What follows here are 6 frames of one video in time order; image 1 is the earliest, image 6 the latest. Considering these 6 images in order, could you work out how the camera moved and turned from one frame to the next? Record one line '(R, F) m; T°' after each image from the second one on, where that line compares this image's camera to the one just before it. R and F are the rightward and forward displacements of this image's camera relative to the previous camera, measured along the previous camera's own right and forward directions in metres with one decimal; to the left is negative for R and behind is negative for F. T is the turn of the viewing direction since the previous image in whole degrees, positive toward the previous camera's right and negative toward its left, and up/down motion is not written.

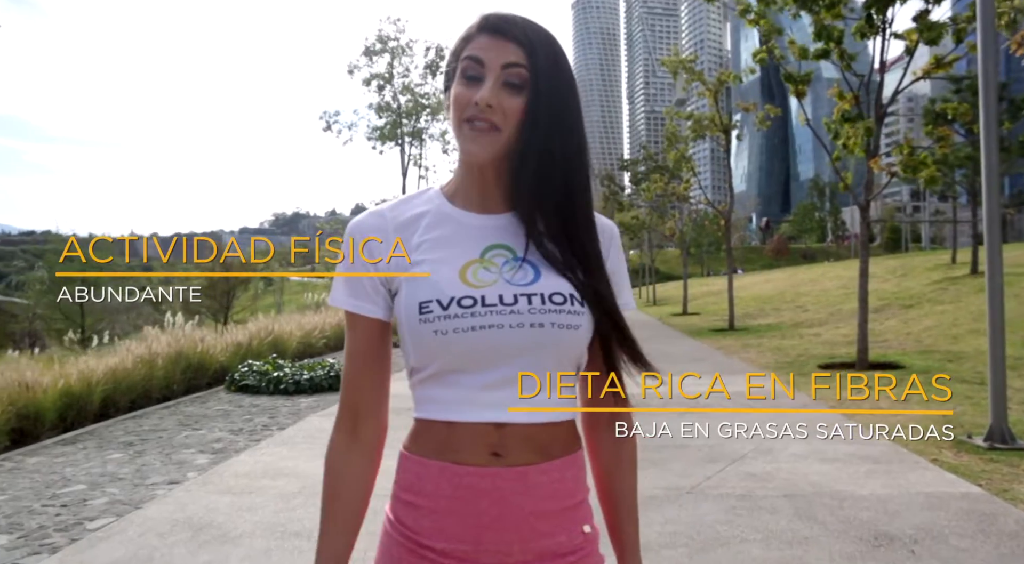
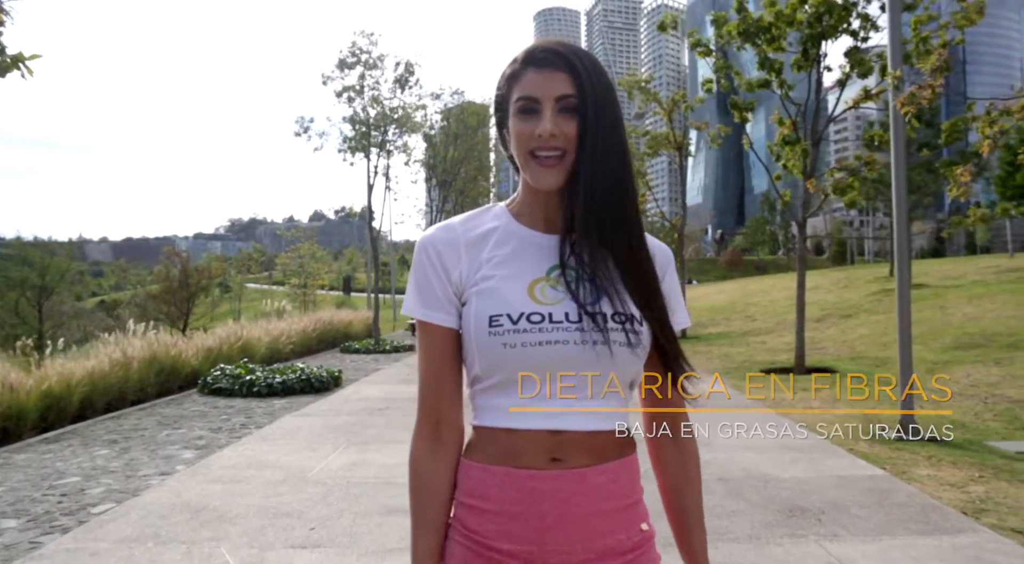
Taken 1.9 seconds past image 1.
(-0.1, -0.6) m; +3°
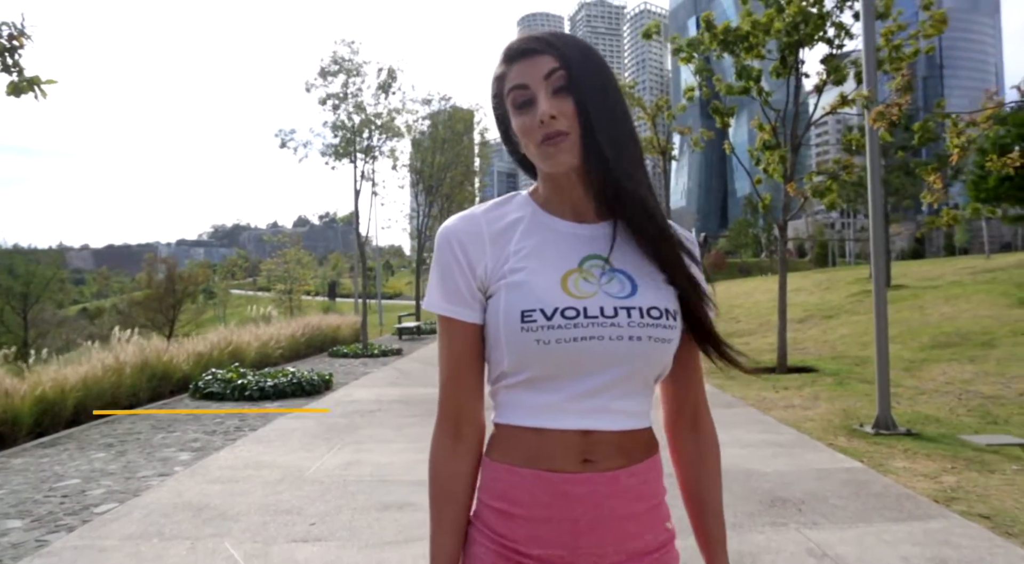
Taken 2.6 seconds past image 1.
(-0.1, -0.2) m; +1°
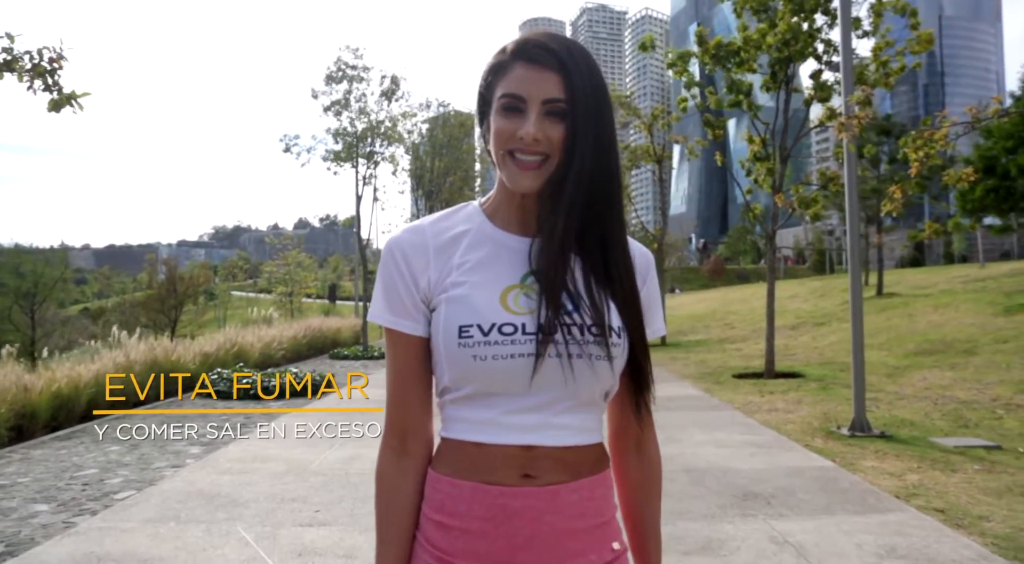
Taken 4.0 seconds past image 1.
(+0.1, -0.4) m; 0°
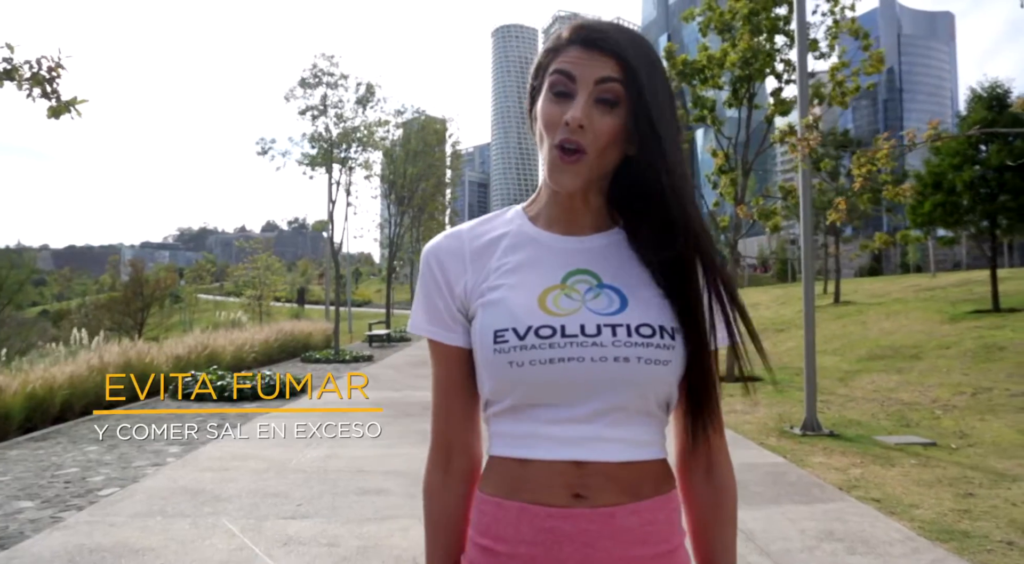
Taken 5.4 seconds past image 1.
(0.0, -0.3) m; +3°
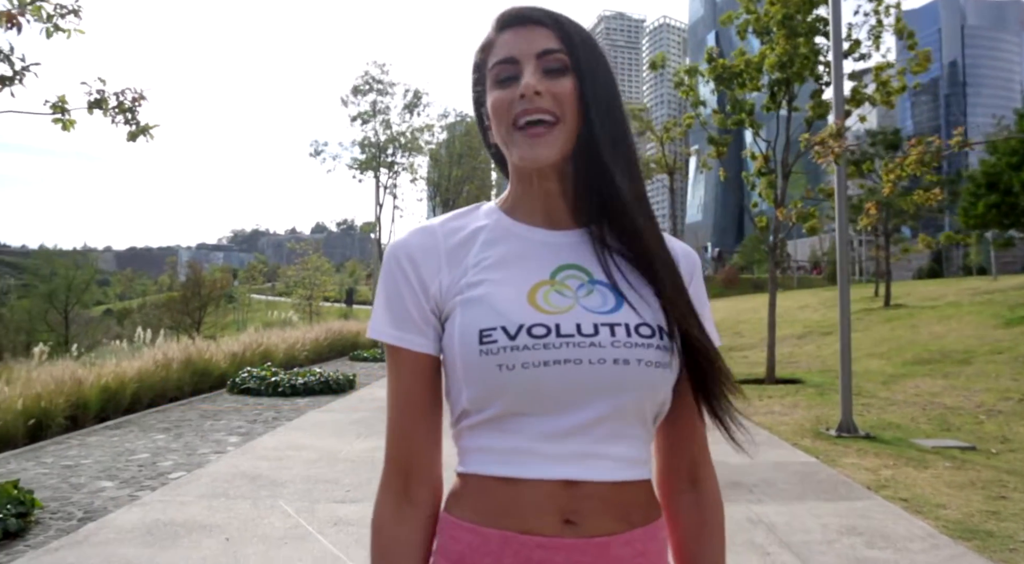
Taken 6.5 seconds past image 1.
(+0.1, -0.3) m; -4°
